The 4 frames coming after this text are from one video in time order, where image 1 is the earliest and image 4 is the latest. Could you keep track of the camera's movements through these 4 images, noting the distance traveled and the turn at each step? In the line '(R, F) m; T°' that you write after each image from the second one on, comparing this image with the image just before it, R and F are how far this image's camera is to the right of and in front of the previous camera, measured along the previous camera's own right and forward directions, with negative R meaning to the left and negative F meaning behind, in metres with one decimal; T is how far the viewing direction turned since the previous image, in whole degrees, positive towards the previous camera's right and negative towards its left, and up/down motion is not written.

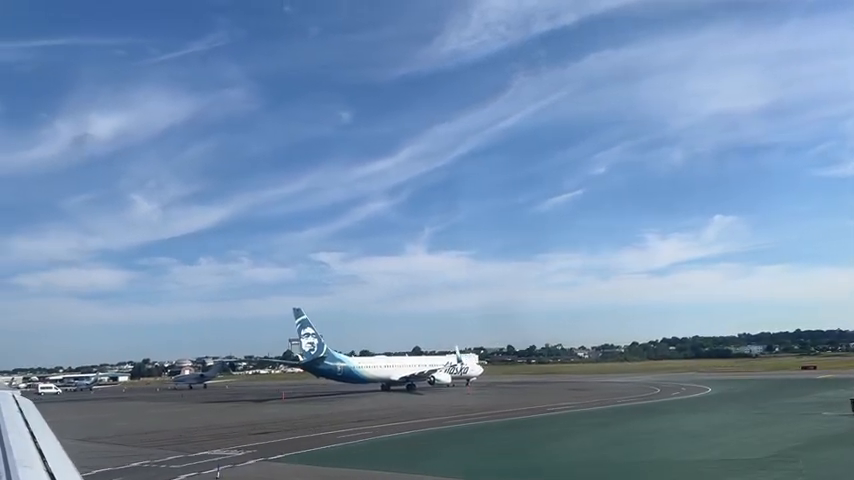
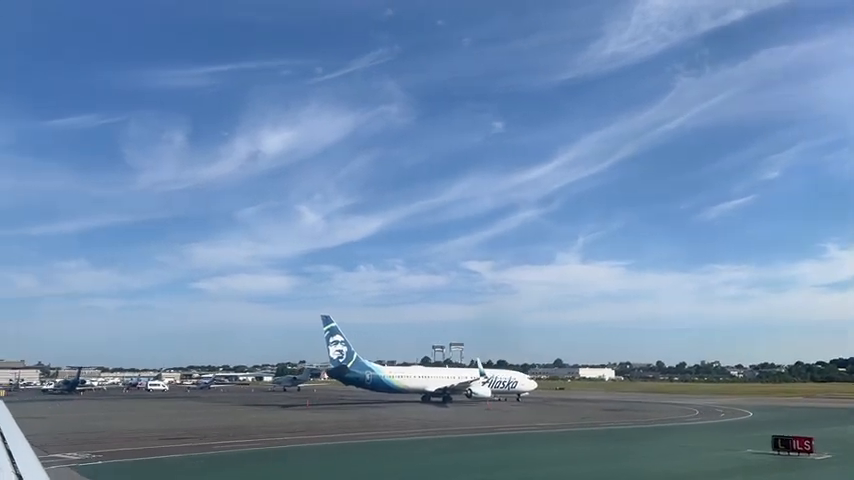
(+9.4, +2.7) m; -10°
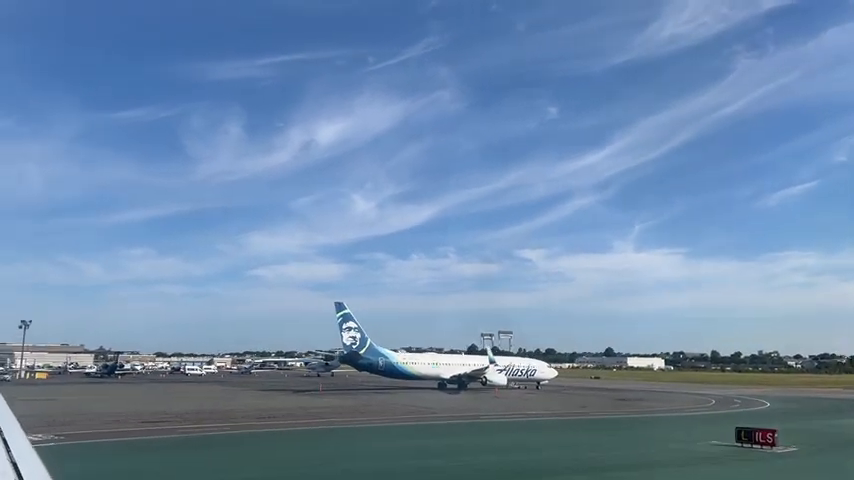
(+3.0, +0.7) m; -3°
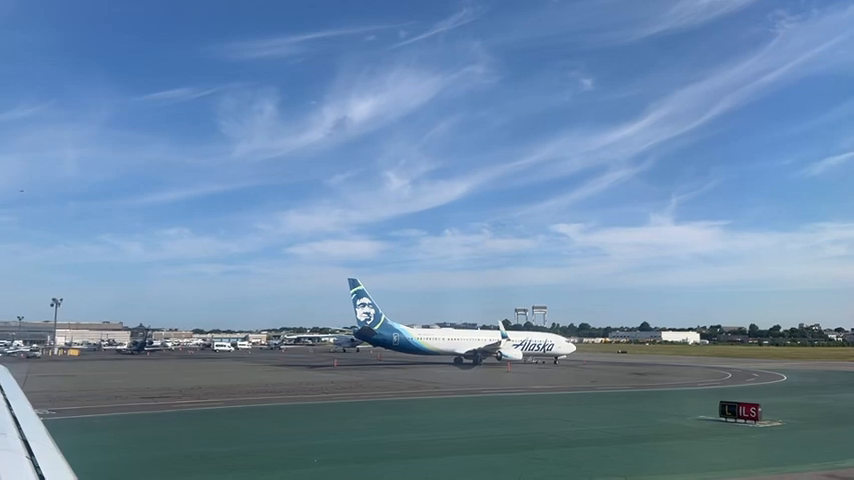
(+1.6, +0.4) m; -2°
